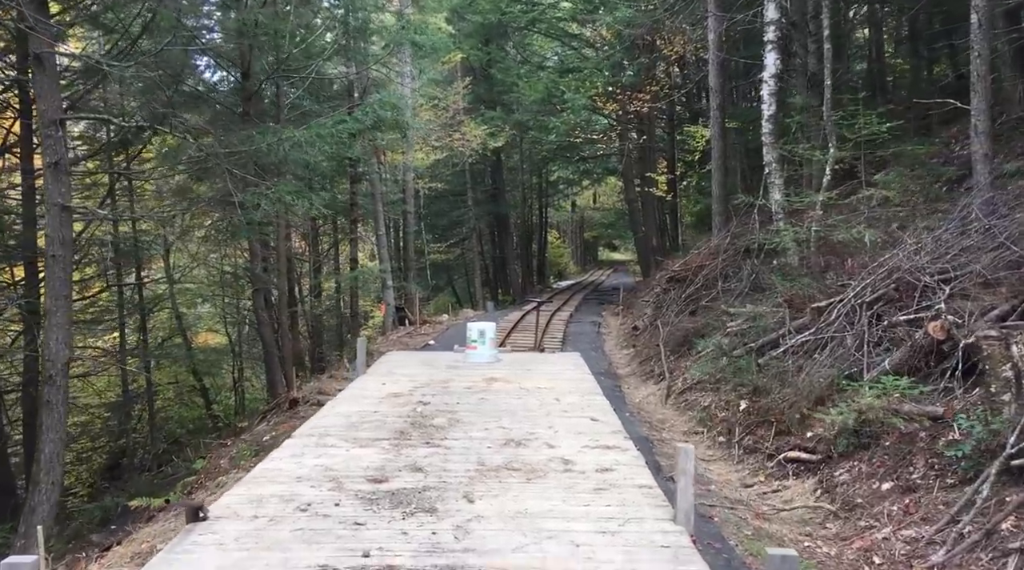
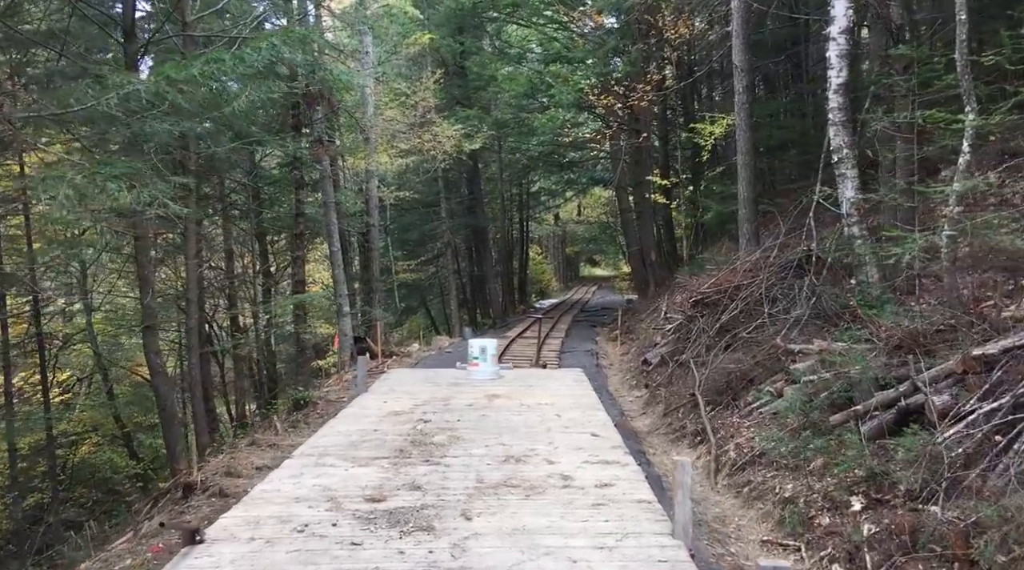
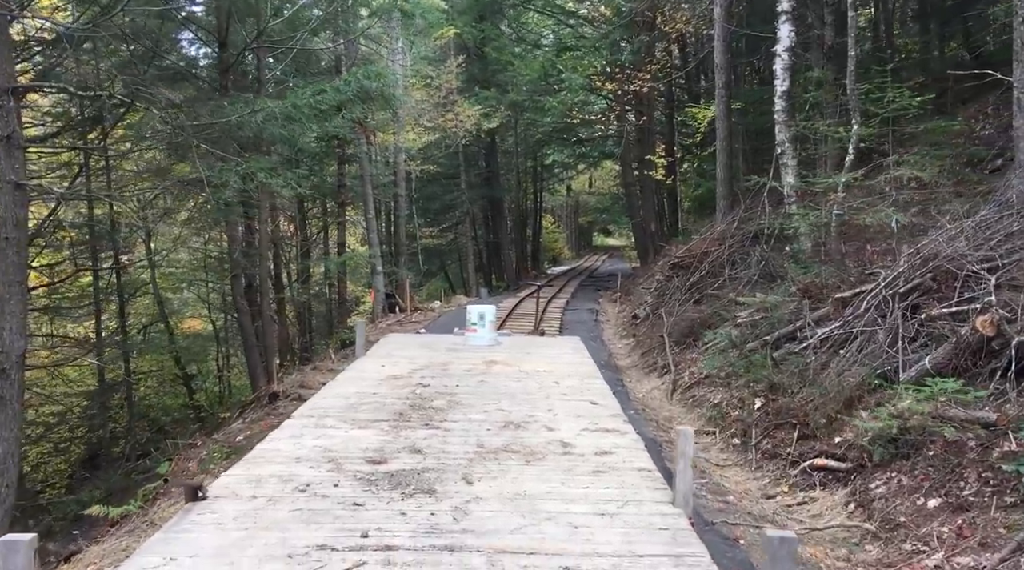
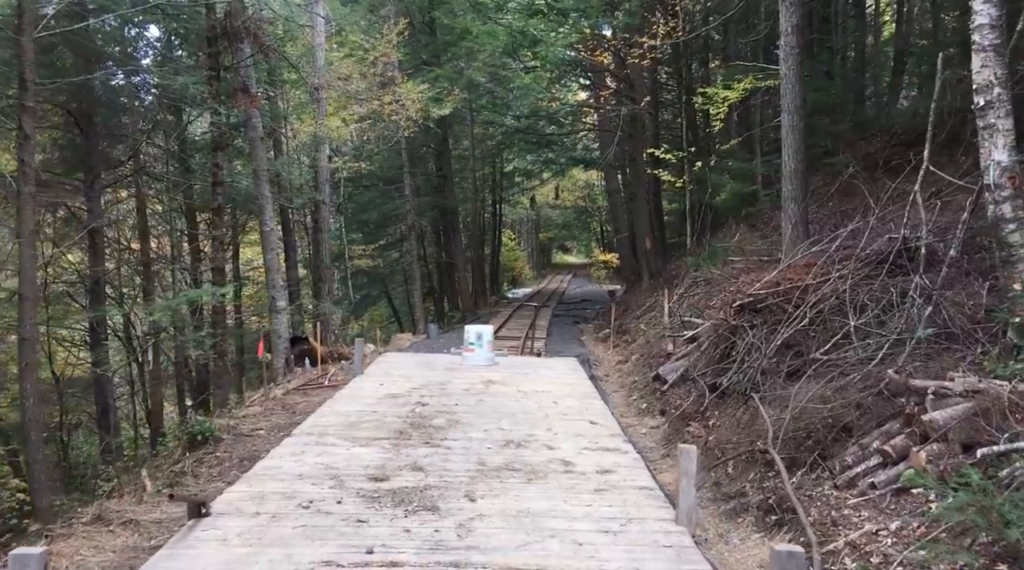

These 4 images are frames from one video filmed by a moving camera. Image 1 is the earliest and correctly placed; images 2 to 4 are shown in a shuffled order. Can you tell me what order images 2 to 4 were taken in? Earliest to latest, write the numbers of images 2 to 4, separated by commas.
3, 2, 4
